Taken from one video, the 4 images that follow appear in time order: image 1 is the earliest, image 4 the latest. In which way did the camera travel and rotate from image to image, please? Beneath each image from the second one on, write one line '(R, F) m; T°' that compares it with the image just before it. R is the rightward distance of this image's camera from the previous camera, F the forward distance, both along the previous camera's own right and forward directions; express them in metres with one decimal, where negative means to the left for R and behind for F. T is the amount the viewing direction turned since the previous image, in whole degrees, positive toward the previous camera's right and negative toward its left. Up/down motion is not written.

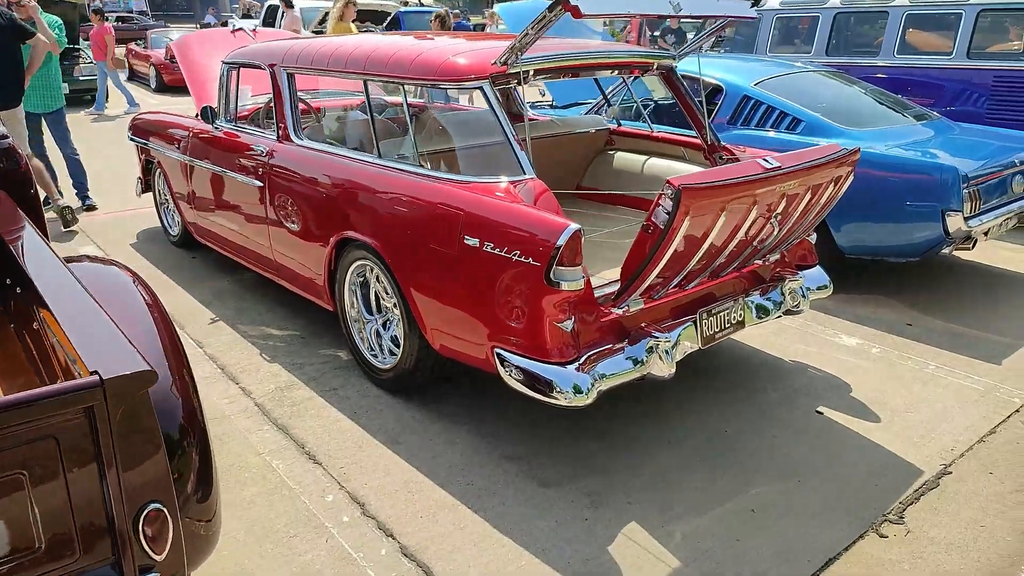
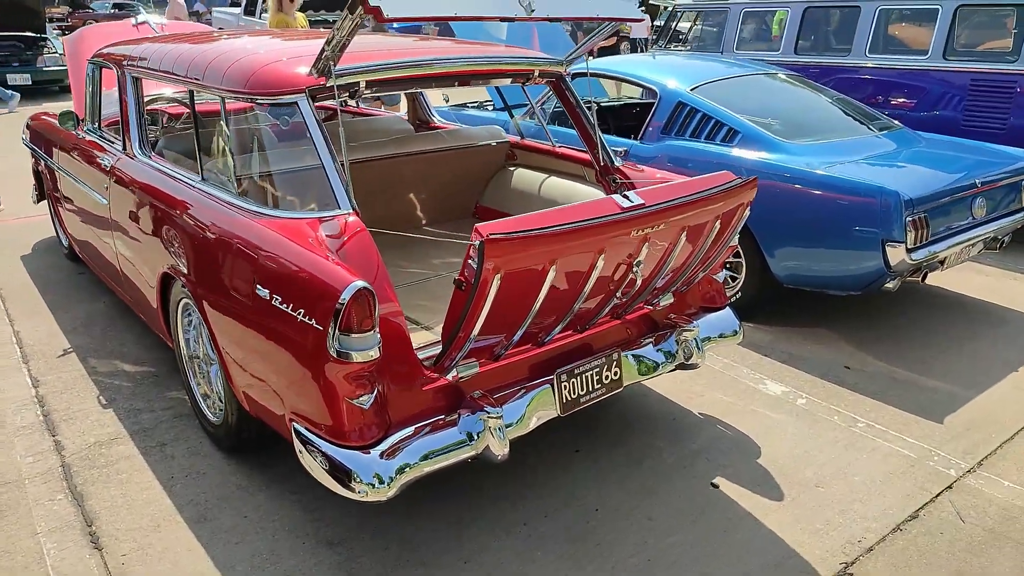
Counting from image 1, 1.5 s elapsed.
(+0.7, +0.5) m; -1°
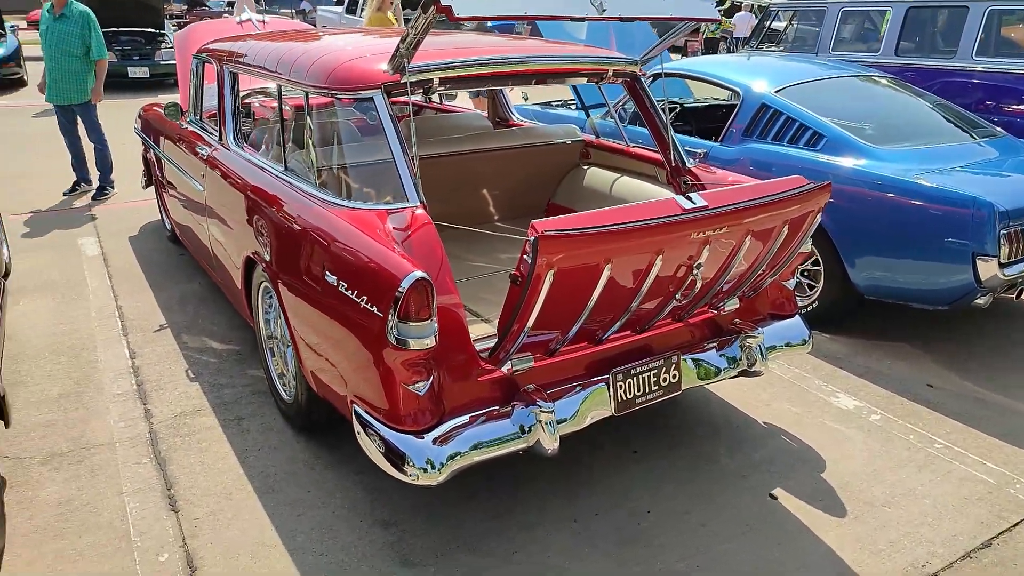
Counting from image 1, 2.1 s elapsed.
(+0.1, 0.0) m; -7°
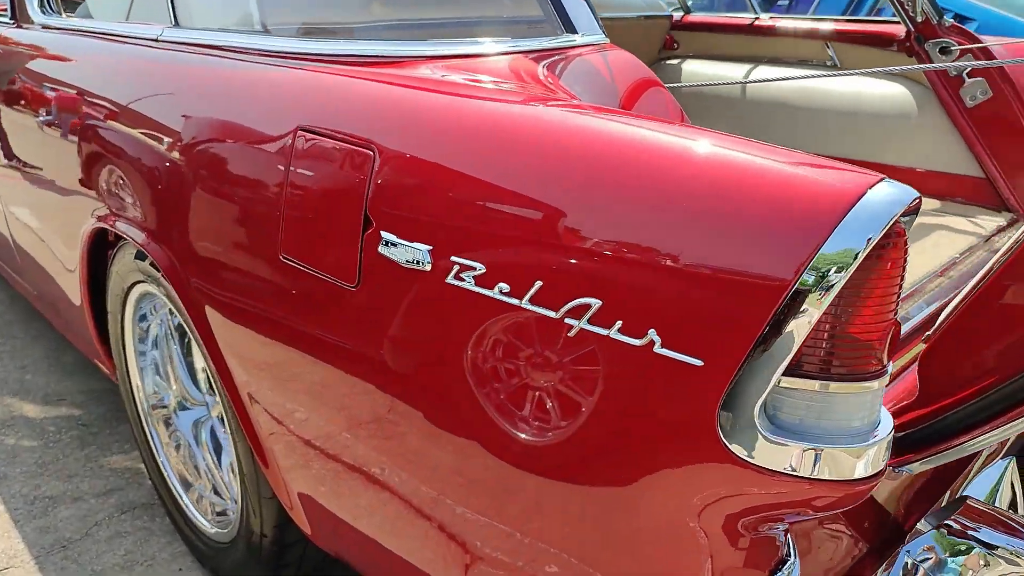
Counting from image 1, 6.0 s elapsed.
(-0.7, +1.7) m; +11°
